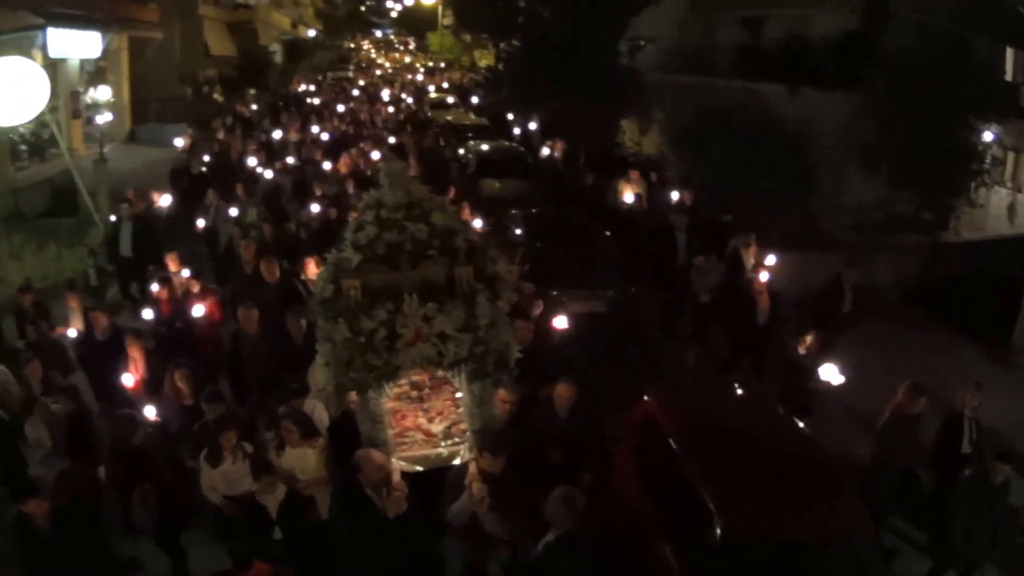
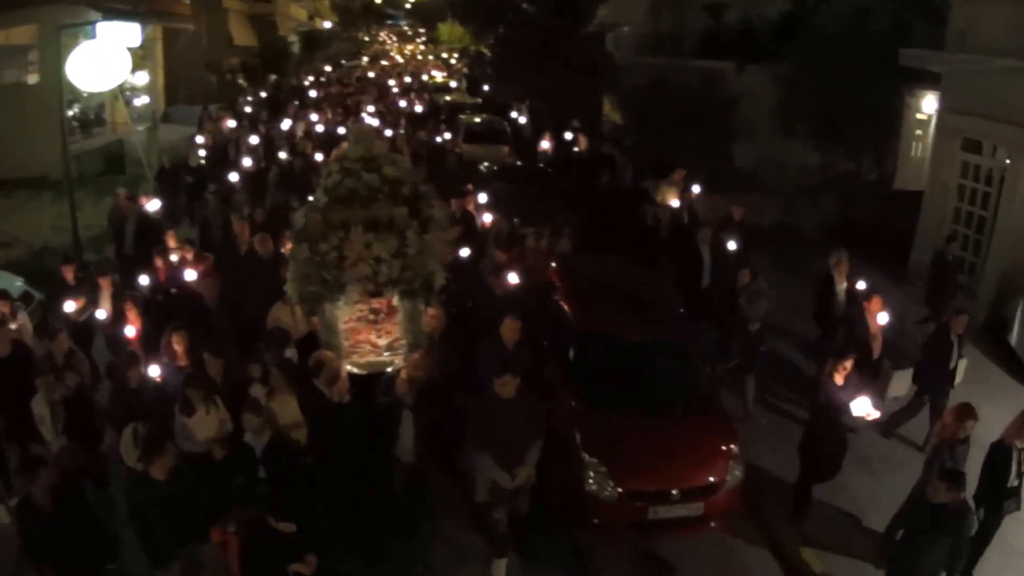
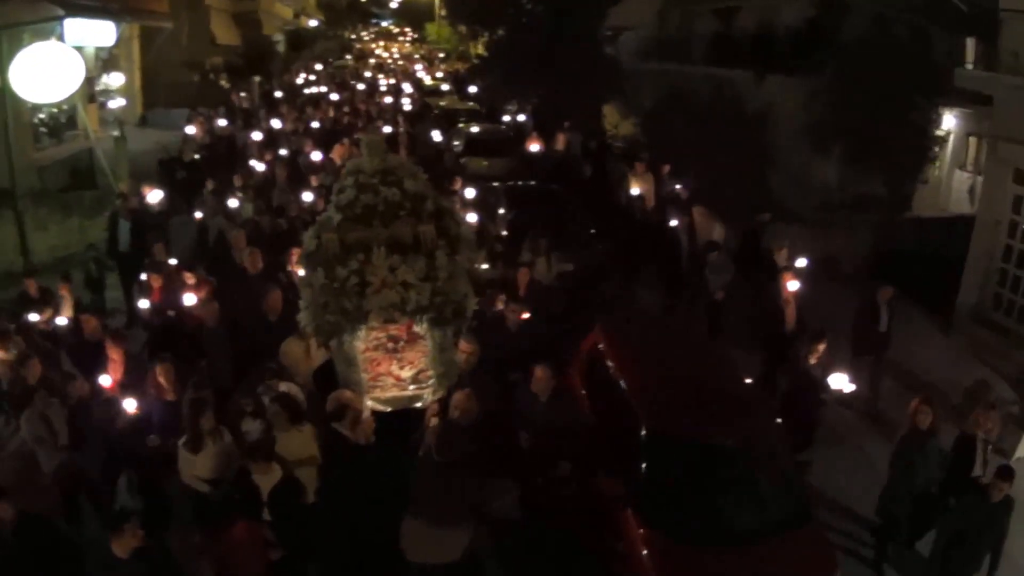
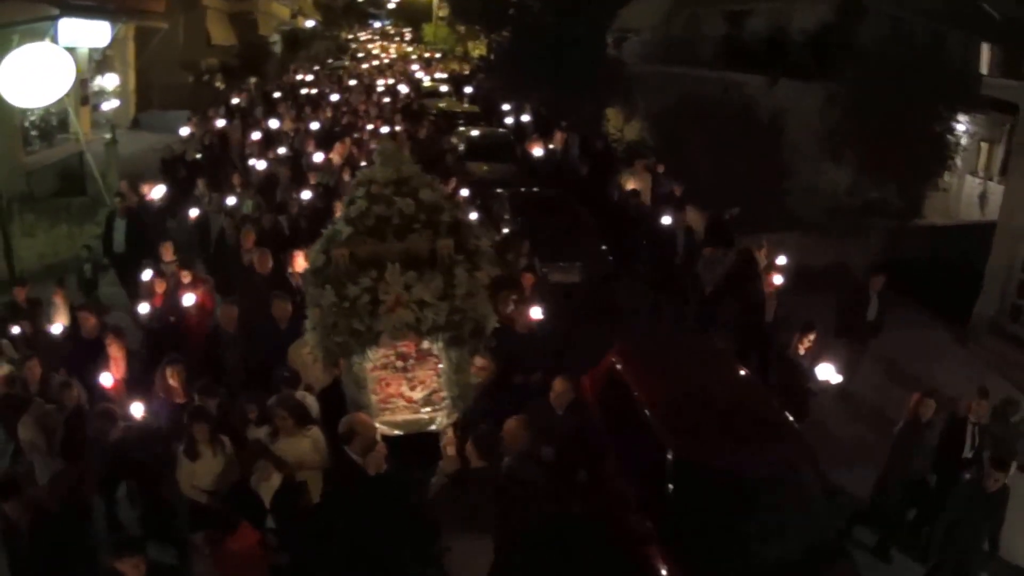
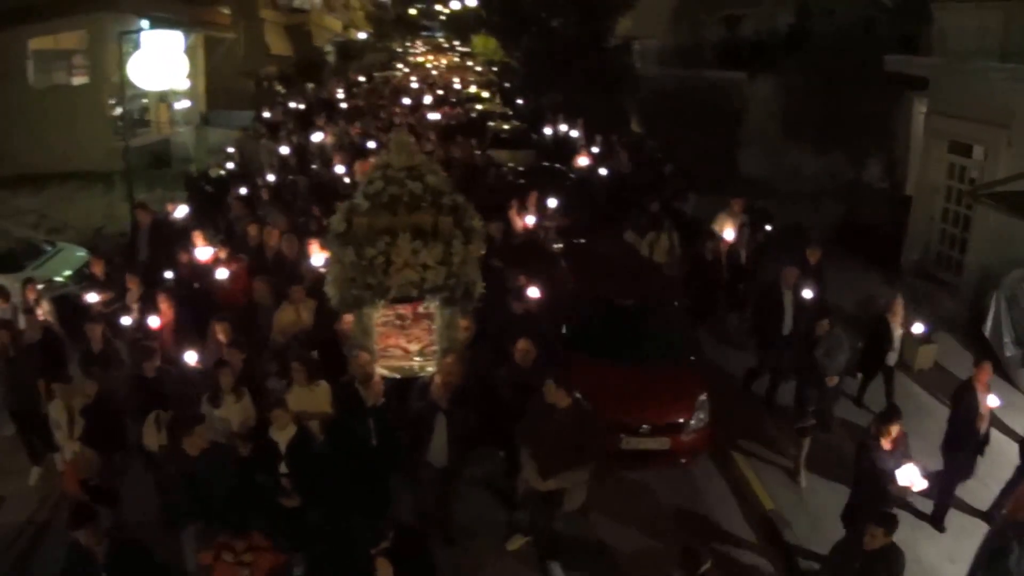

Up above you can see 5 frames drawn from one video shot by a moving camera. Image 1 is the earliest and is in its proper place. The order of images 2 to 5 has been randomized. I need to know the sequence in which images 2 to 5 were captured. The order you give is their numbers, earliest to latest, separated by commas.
4, 3, 2, 5
